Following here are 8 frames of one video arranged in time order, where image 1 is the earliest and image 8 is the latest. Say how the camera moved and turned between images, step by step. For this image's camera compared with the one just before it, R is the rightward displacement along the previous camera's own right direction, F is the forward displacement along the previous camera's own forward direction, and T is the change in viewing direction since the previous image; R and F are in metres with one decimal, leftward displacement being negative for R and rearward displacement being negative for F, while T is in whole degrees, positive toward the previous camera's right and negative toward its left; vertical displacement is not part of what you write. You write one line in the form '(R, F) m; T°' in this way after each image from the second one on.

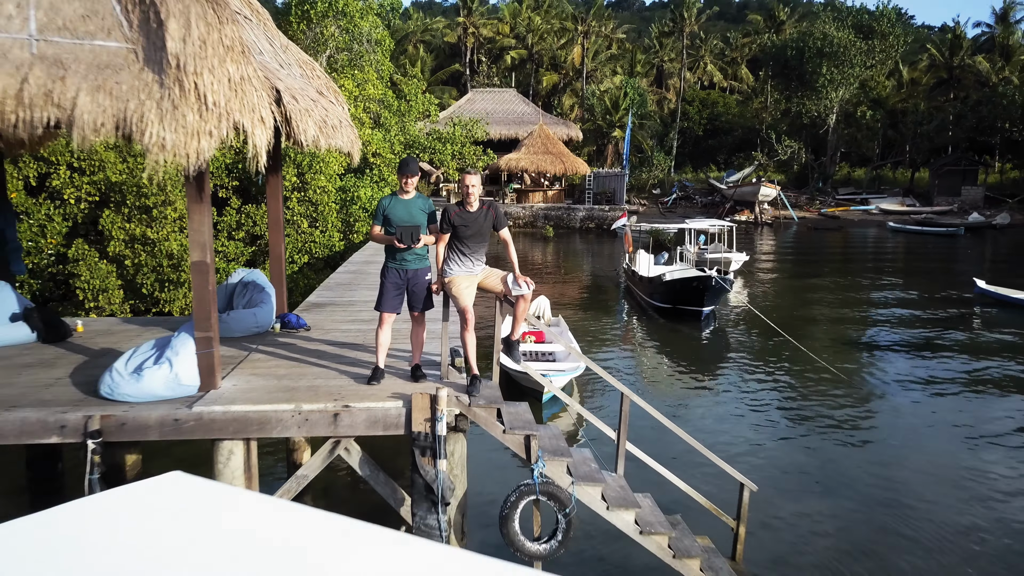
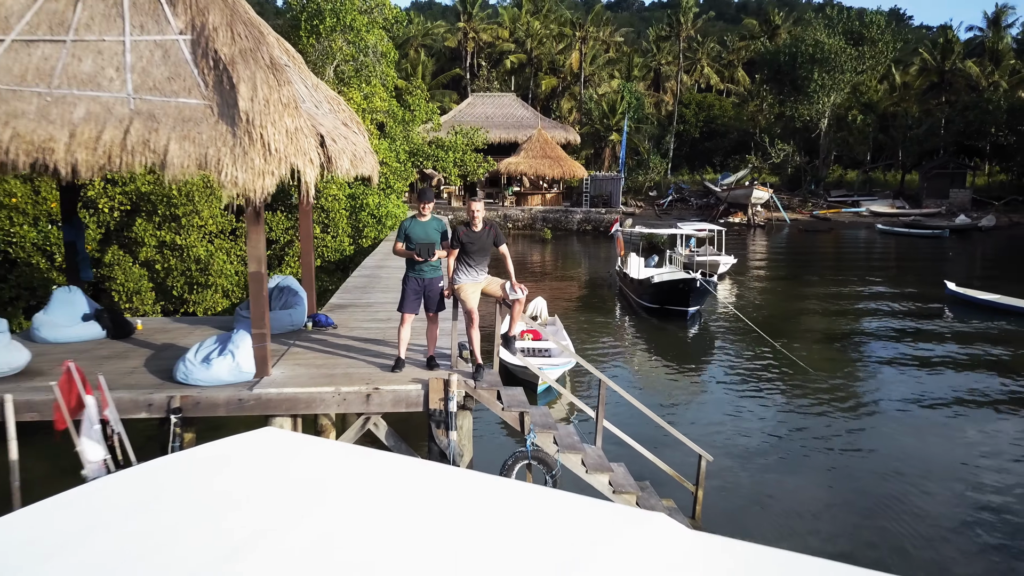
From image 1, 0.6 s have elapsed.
(0.0, -1.0) m; 0°
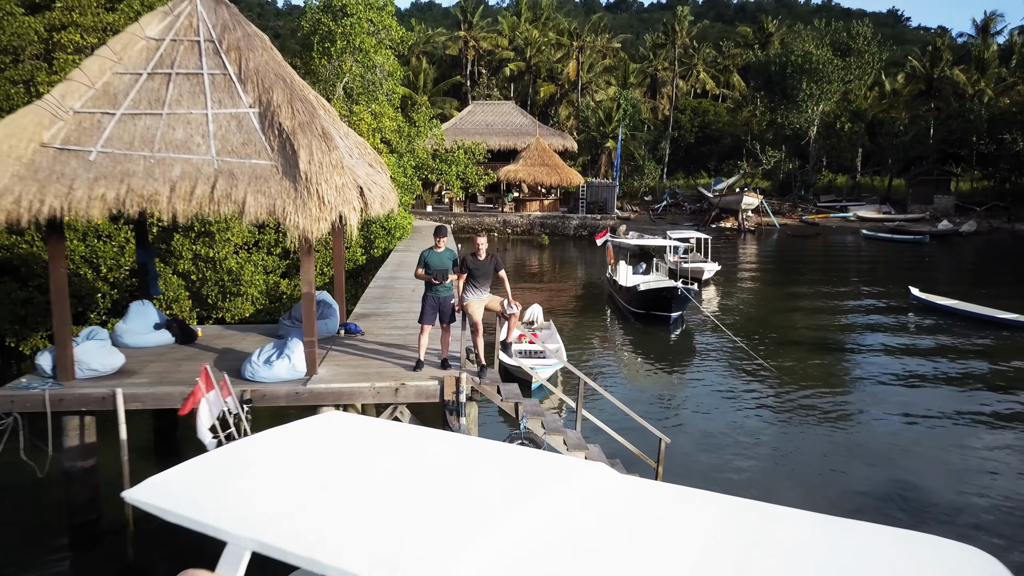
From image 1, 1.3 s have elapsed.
(0.0, -1.4) m; 0°
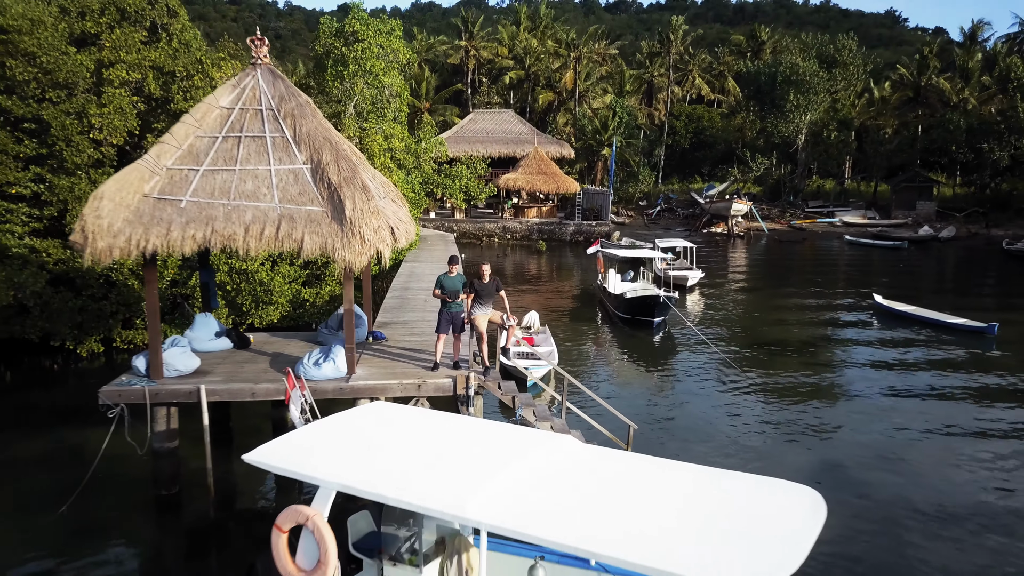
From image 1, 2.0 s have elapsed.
(0.0, -1.7) m; 0°
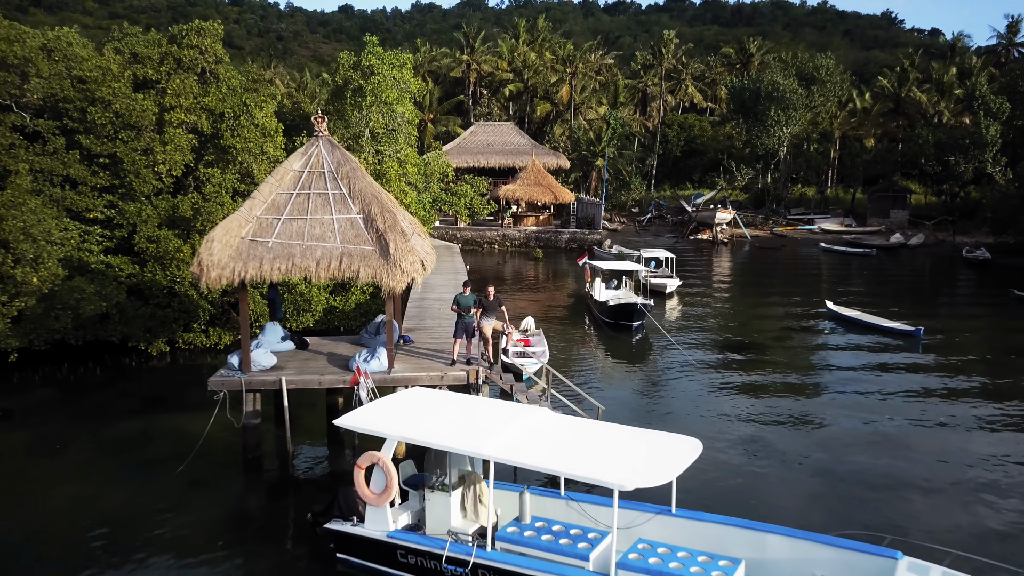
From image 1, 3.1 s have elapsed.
(0.0, -2.8) m; 0°
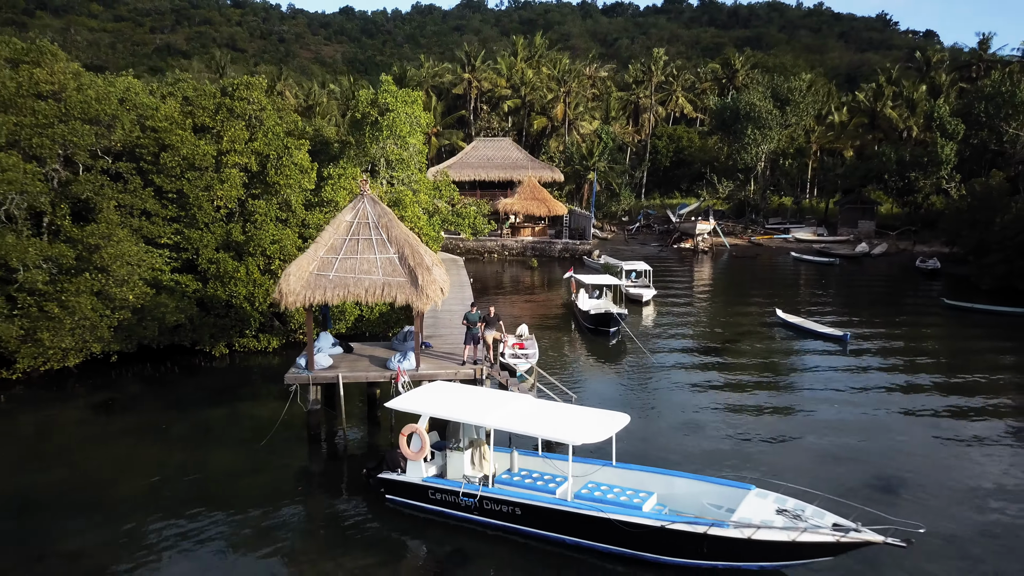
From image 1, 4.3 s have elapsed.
(+0.1, -3.8) m; 0°
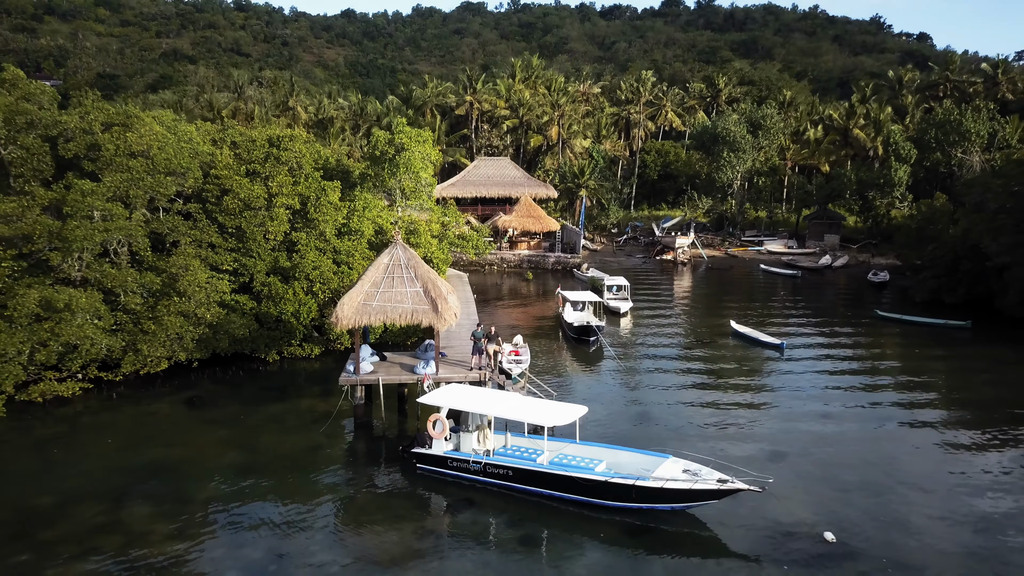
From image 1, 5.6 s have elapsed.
(+0.1, -4.9) m; 0°
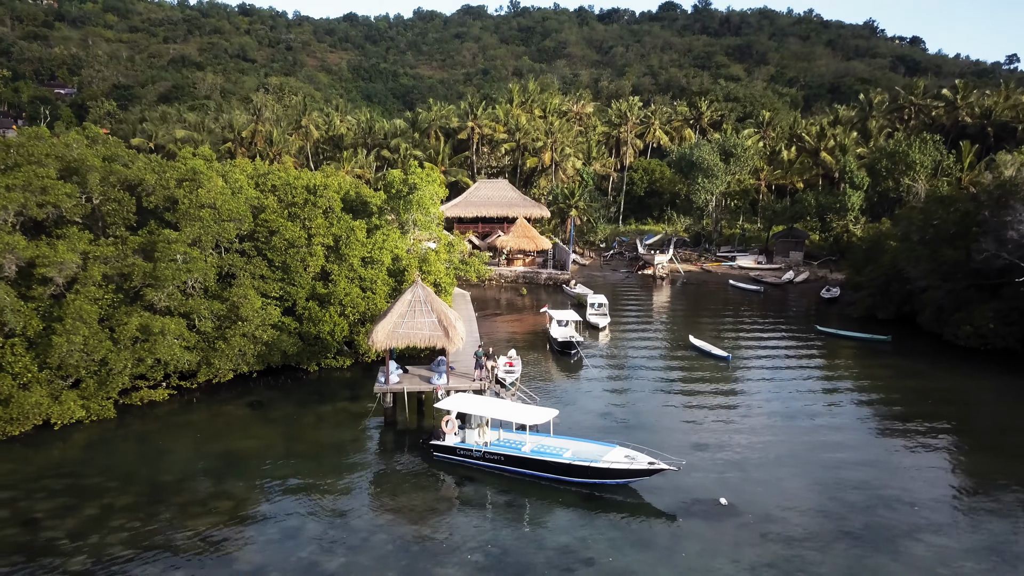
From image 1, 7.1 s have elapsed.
(+0.2, -6.0) m; 0°
